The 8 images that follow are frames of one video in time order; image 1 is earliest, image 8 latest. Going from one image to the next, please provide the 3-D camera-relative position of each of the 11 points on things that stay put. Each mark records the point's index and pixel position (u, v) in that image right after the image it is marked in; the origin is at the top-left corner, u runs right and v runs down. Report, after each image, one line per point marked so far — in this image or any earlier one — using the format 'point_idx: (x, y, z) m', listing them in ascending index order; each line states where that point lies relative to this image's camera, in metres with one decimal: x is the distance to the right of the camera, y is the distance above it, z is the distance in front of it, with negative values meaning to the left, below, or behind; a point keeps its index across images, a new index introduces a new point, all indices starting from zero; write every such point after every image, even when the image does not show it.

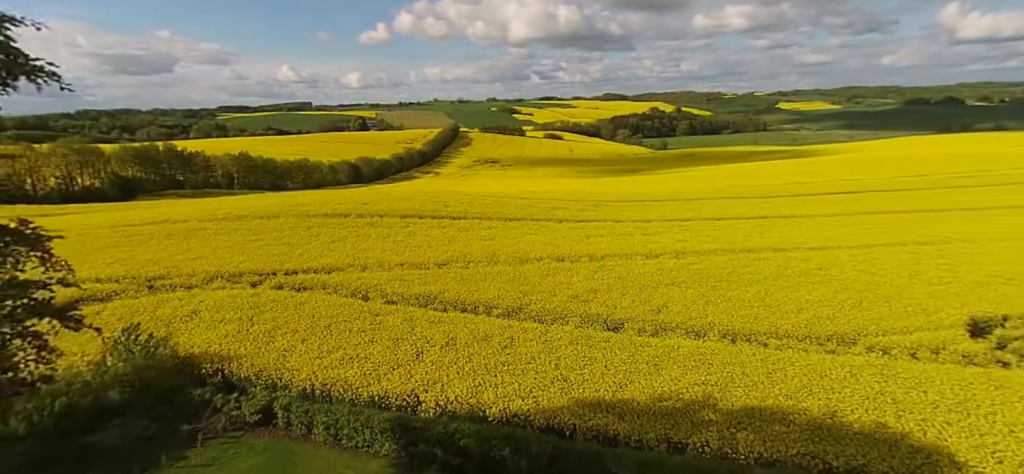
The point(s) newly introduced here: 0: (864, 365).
0: (+12.2, -4.4, +18.9) m
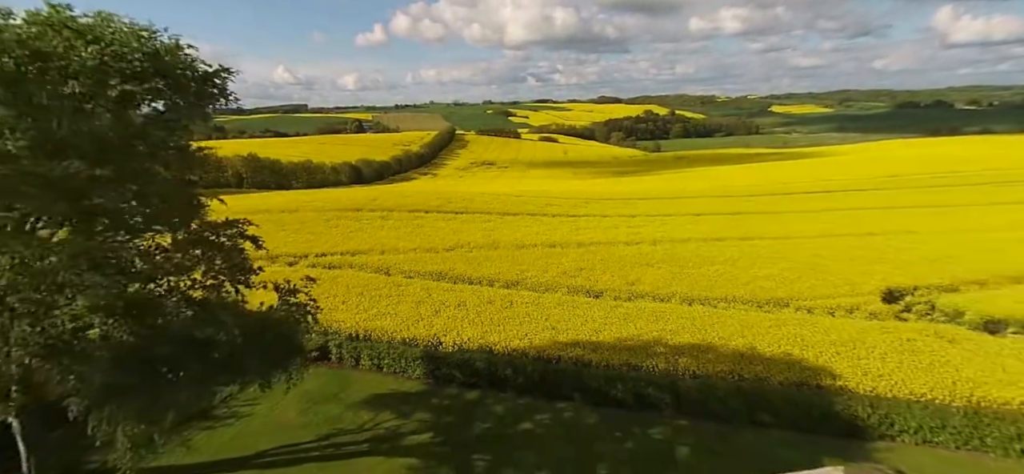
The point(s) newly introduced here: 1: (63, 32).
0: (+12.1, -3.6, +24.1) m
1: (-7.6, +3.7, +9.6) m
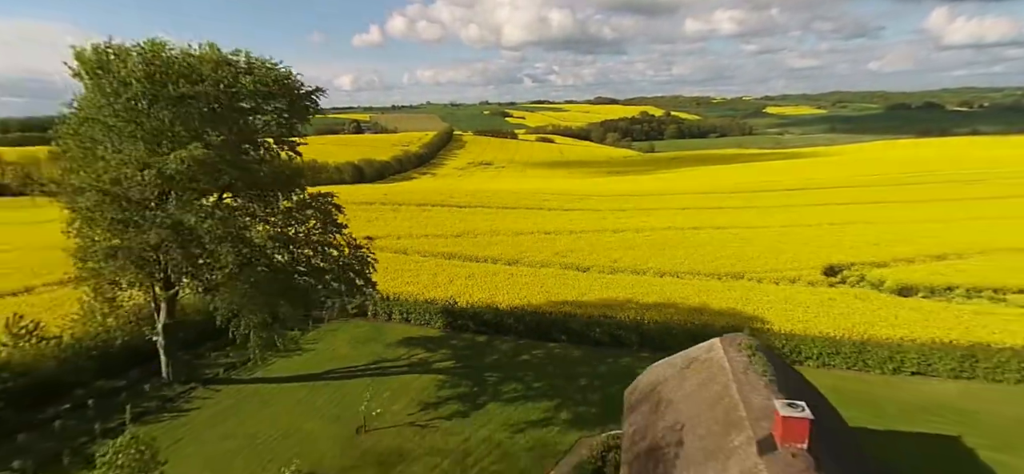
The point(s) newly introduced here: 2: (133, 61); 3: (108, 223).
0: (+12.2, -2.6, +29.4) m
1: (-7.4, +4.6, +14.8) m
2: (-9.1, +4.3, +13.7) m
3: (-9.7, +0.4, +13.5) m
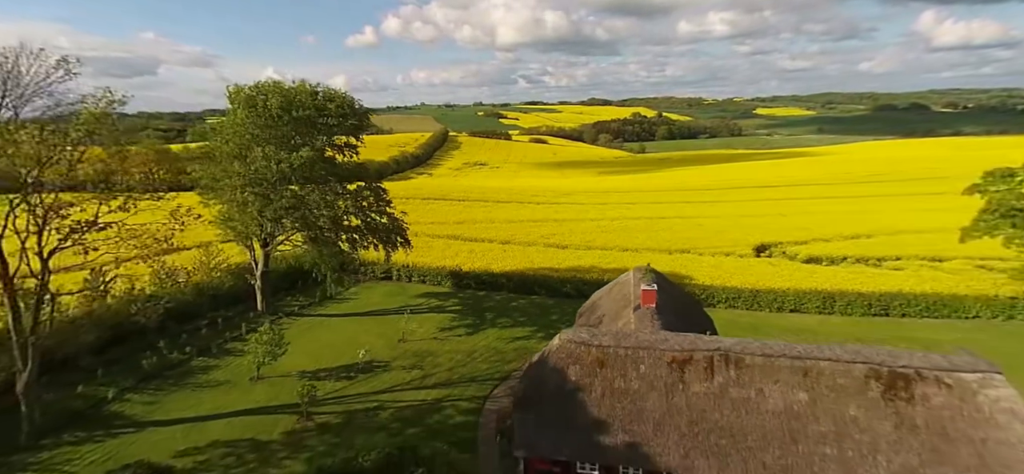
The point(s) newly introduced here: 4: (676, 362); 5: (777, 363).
0: (+11.7, -1.4, +37.3) m
1: (-7.8, +5.8, +22.6) m
2: (-9.5, +5.5, +21.5) m
3: (-10.0, +1.6, +21.3) m
4: (+4.2, -3.2, +14.1) m
5: (+6.5, -3.1, +13.6) m
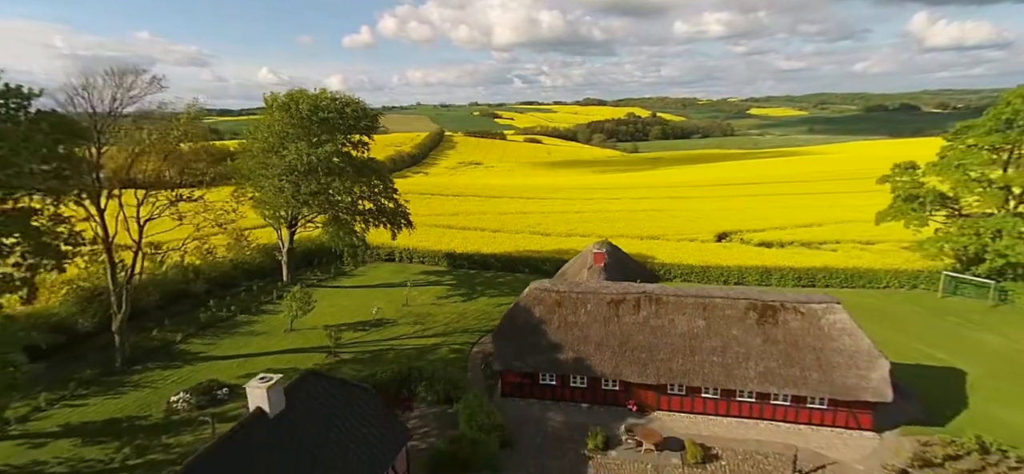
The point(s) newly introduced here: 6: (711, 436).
0: (+10.8, -0.4, +42.4) m
1: (-8.6, +6.8, +27.5) m
2: (-10.3, +6.5, +26.3) m
3: (-10.8, +2.6, +26.1) m
4: (+3.5, -2.2, +19.0) m
5: (+5.8, -2.1, +18.6) m
6: (+6.0, -6.0, +16.7) m
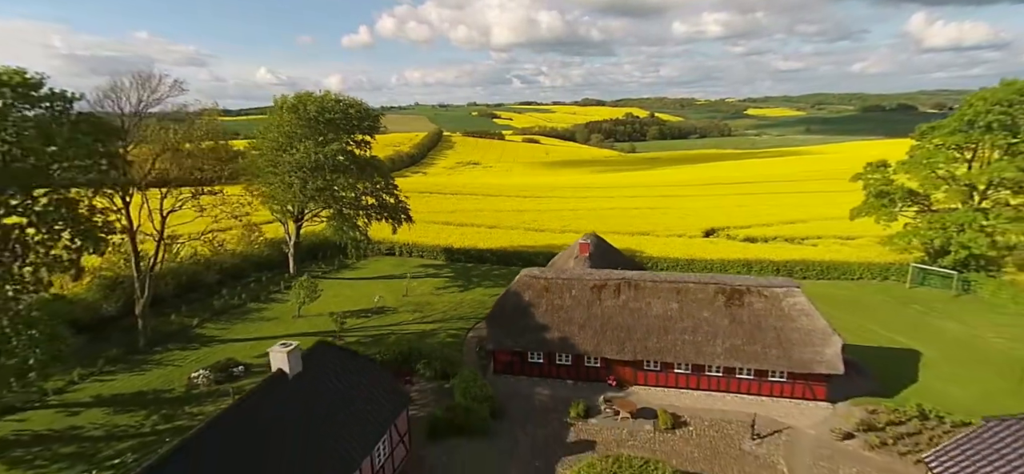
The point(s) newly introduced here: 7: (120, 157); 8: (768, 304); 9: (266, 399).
0: (+10.4, -0.1, +44.2) m
1: (-9.0, +7.1, +29.3) m
2: (-10.6, +6.8, +28.1) m
3: (-11.1, +2.9, +27.9) m
4: (+3.2, -1.9, +20.8) m
5: (+5.5, -1.8, +20.4) m
6: (+5.7, -5.7, +18.6) m
7: (-12.9, +2.6, +18.3) m
8: (+8.9, -2.3, +19.2) m
9: (-6.0, -3.9, +12.6) m
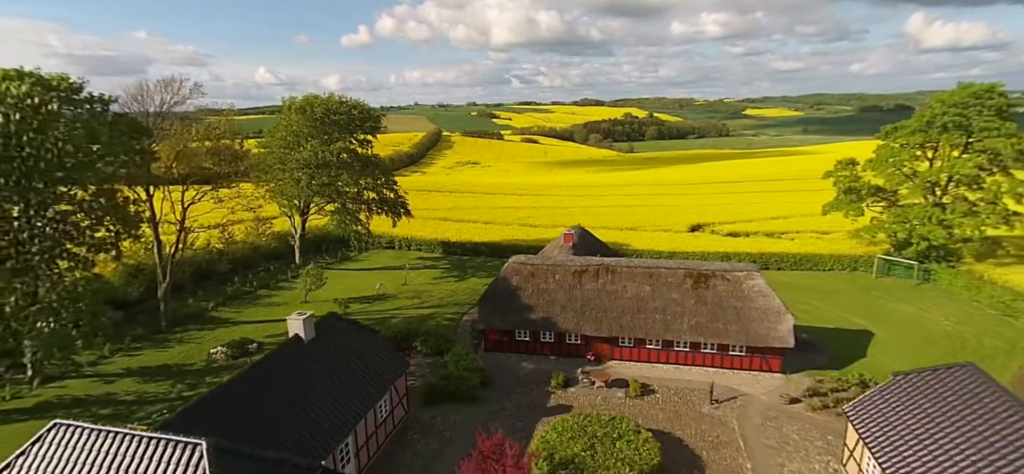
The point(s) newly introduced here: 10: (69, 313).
0: (+9.9, +0.3, +46.4) m
1: (-9.4, +7.6, +31.4) m
2: (-11.1, +7.3, +30.3) m
3: (-11.6, +3.4, +30.1) m
4: (+2.7, -1.4, +23.0) m
5: (+5.0, -1.3, +22.6) m
6: (+5.3, -5.3, +20.7) m
7: (-13.4, +3.1, +20.5) m
8: (+8.5, -1.9, +21.4) m
9: (-6.5, -3.5, +14.8) m
10: (-13.2, -2.3, +16.4) m
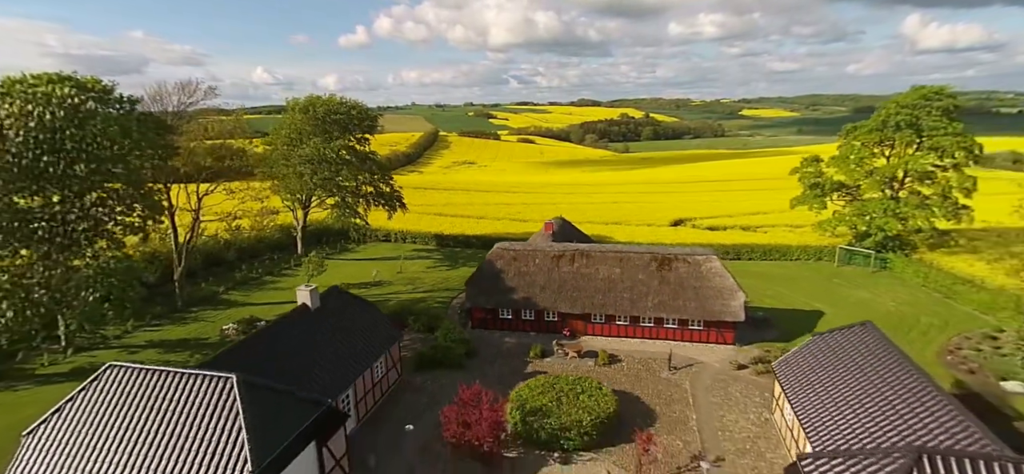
0: (+9.1, +0.9, +48.9) m
1: (-10.2, +8.1, +33.9) m
2: (-11.9, +7.8, +32.7) m
3: (-12.4, +3.9, +32.5) m
4: (+2.0, -0.9, +25.5) m
5: (+4.3, -0.8, +25.0) m
6: (+4.5, -4.7, +23.2) m
7: (-14.1, +3.6, +22.9) m
8: (+7.7, -1.4, +23.9) m
9: (-7.2, -2.9, +17.2) m
10: (-13.9, -1.7, +18.8) m
